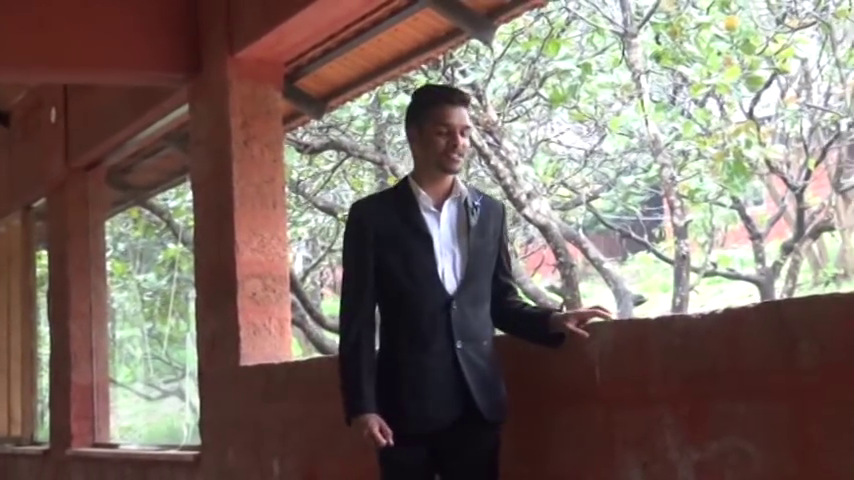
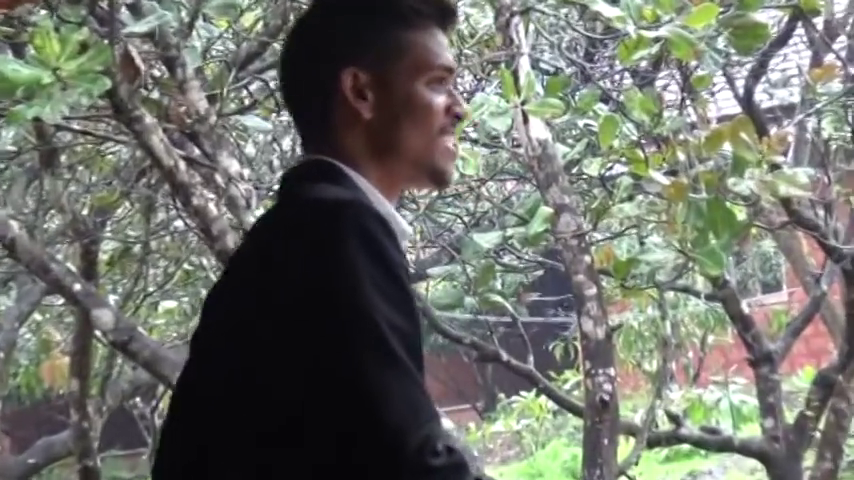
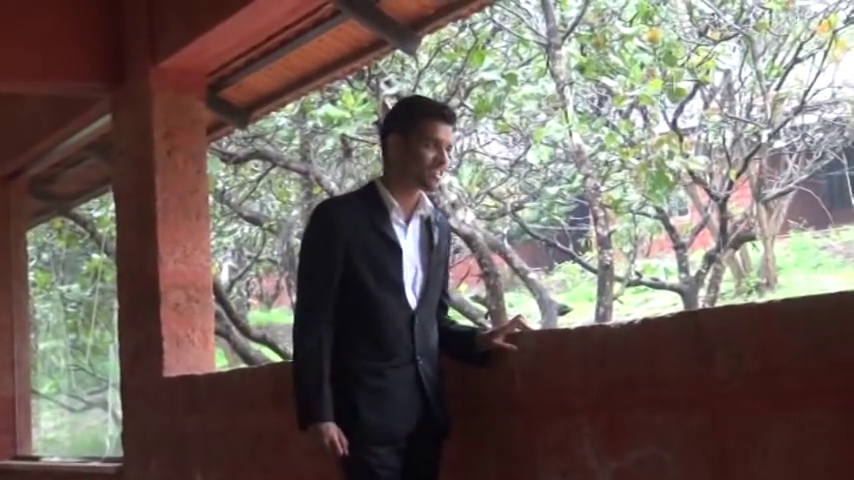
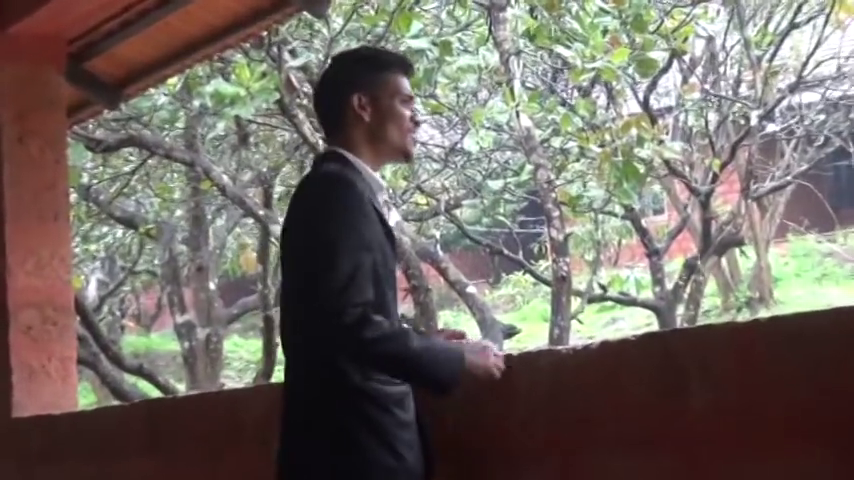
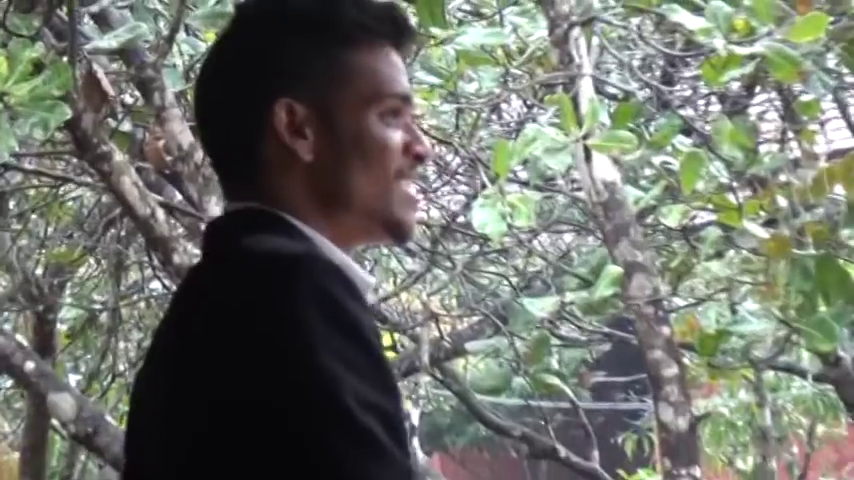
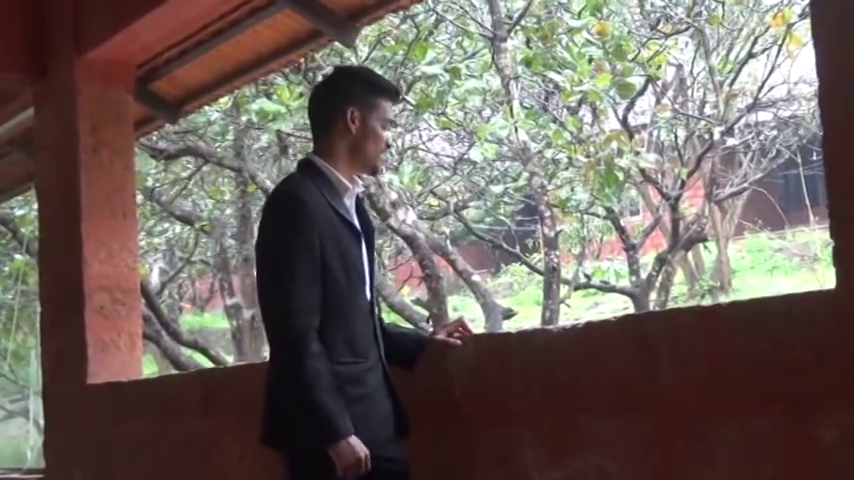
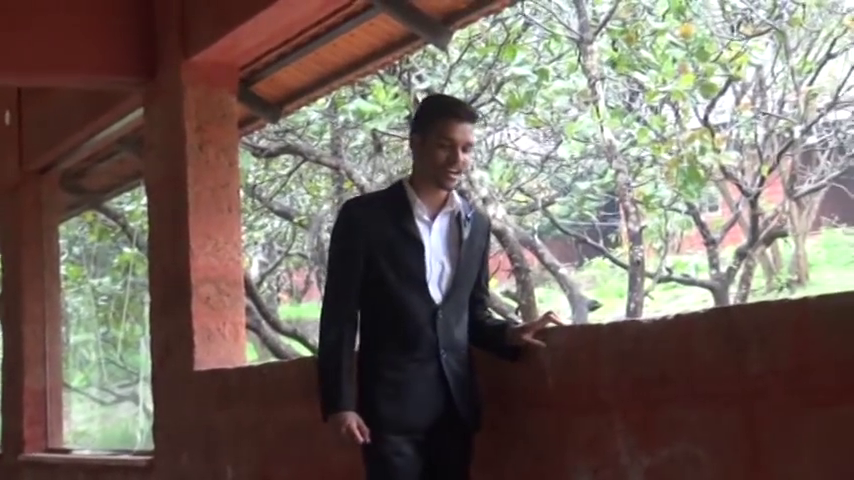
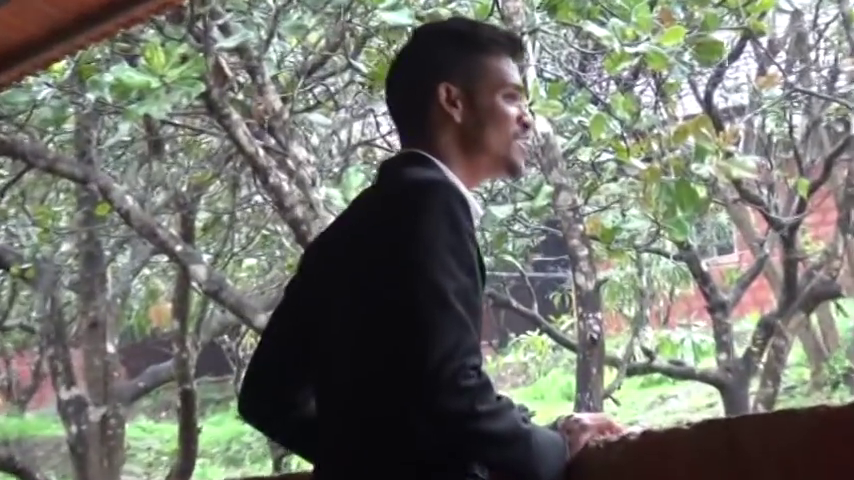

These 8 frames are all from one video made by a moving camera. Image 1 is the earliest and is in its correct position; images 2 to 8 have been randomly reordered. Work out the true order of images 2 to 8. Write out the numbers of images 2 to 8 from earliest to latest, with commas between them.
7, 3, 6, 4, 8, 2, 5
